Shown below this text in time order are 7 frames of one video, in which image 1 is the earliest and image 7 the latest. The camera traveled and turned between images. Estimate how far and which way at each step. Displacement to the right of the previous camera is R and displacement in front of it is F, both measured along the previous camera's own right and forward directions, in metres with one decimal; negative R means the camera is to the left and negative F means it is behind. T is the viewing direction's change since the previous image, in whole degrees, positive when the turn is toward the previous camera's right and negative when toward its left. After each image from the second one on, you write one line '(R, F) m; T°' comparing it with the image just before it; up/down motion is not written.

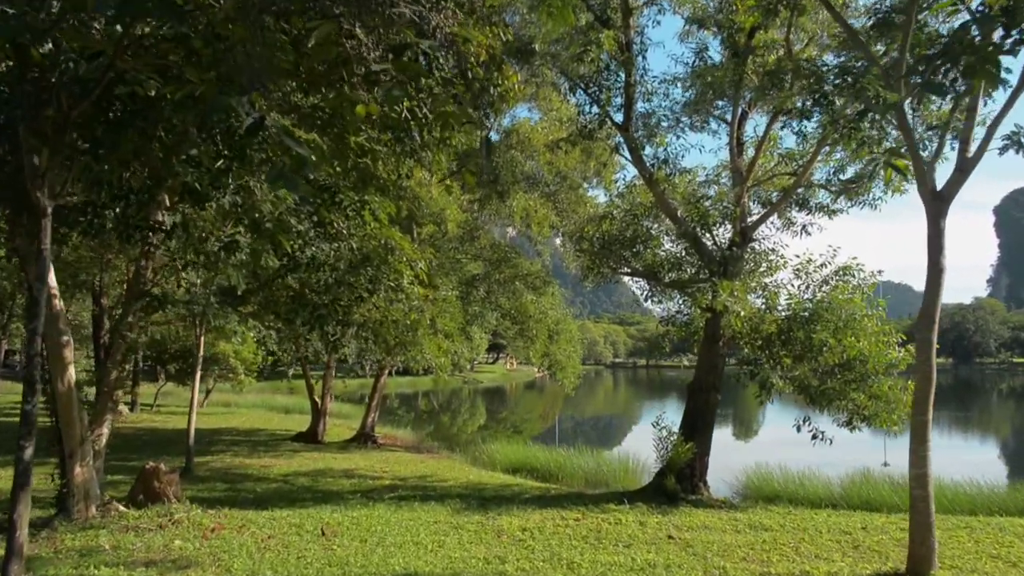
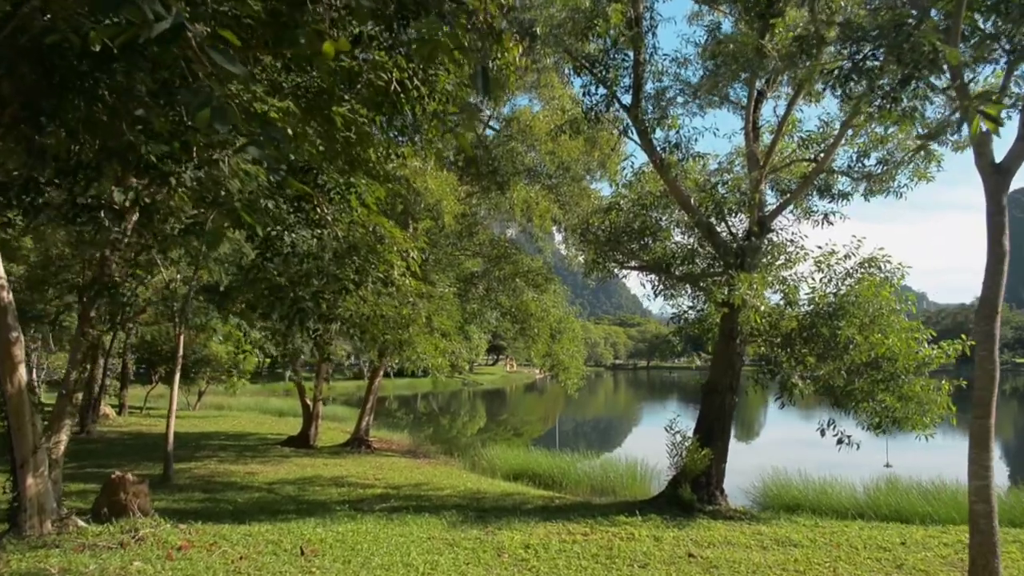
(0.0, +0.7) m; 0°
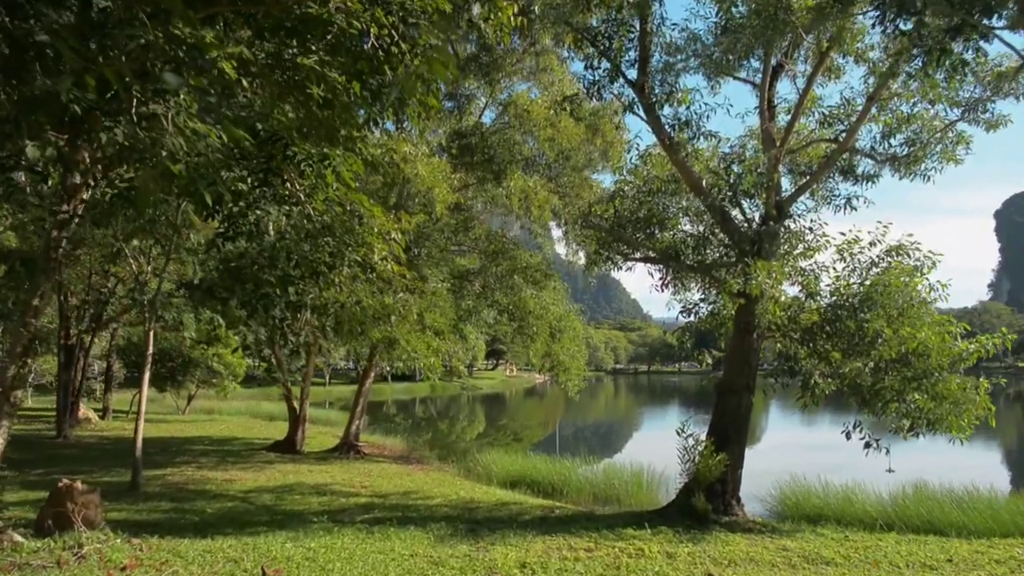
(0.0, +0.8) m; 0°
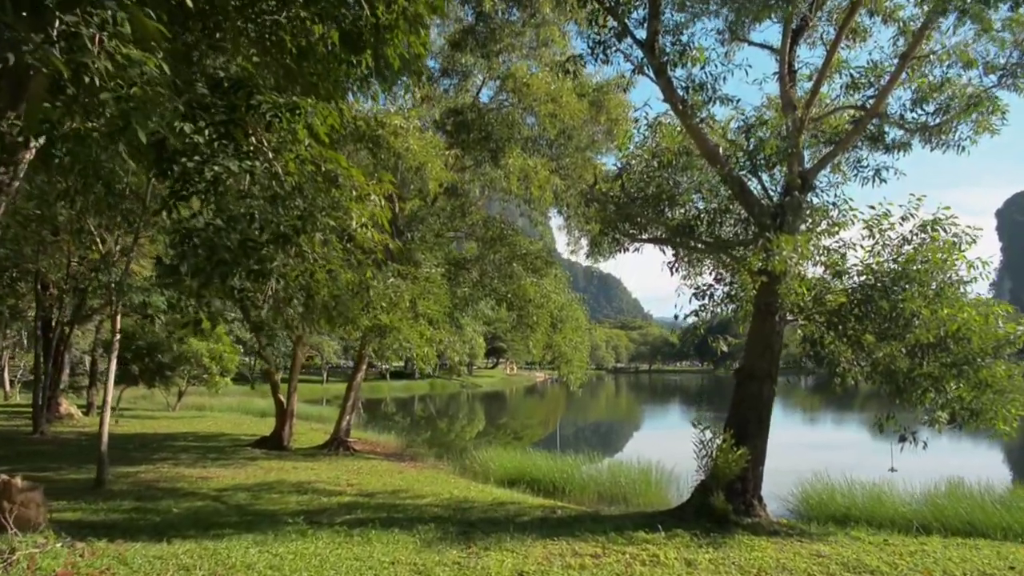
(0.0, +0.8) m; 0°
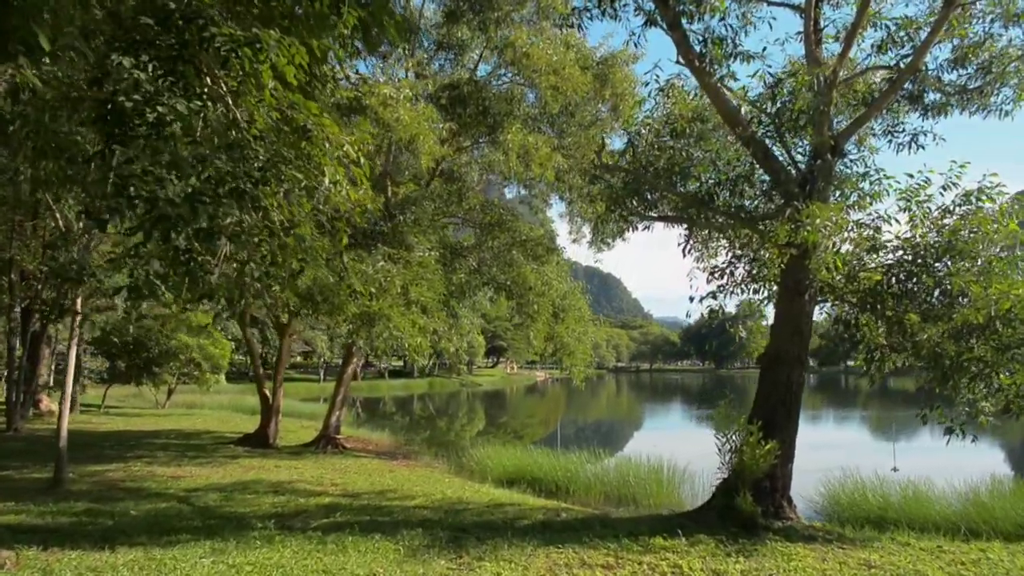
(0.0, +0.8) m; 0°
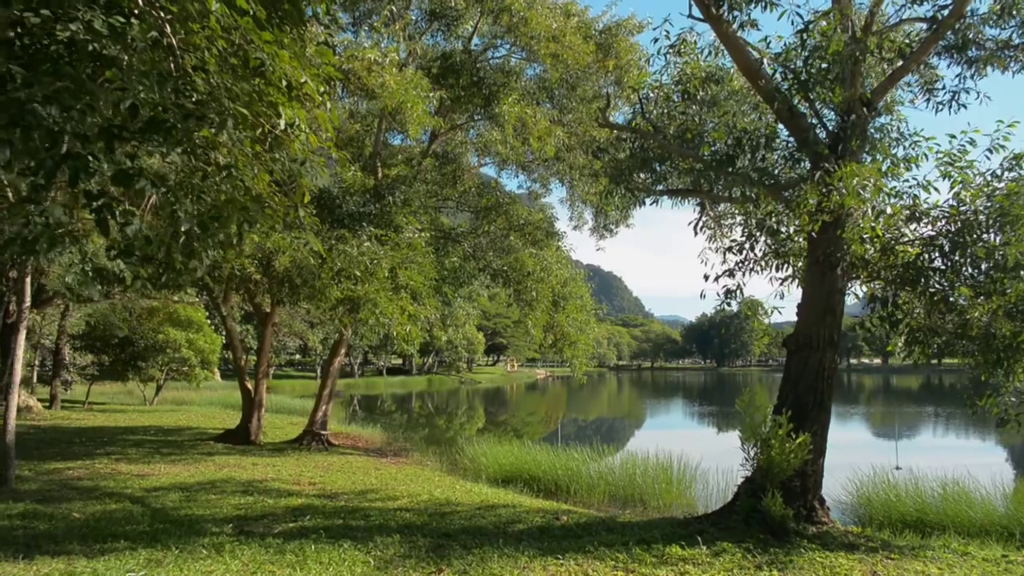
(0.0, +0.8) m; 0°
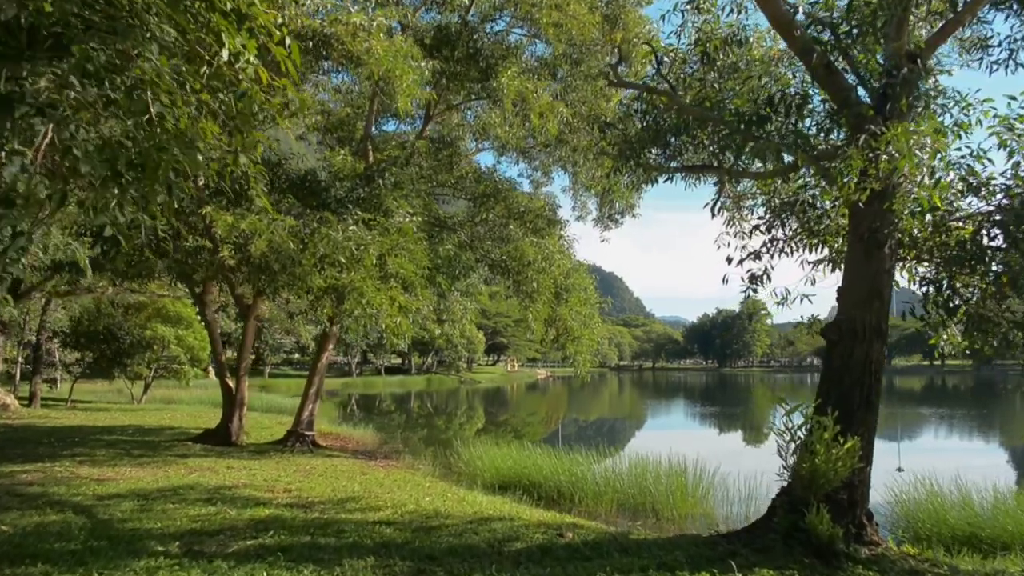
(0.0, +0.8) m; 0°
